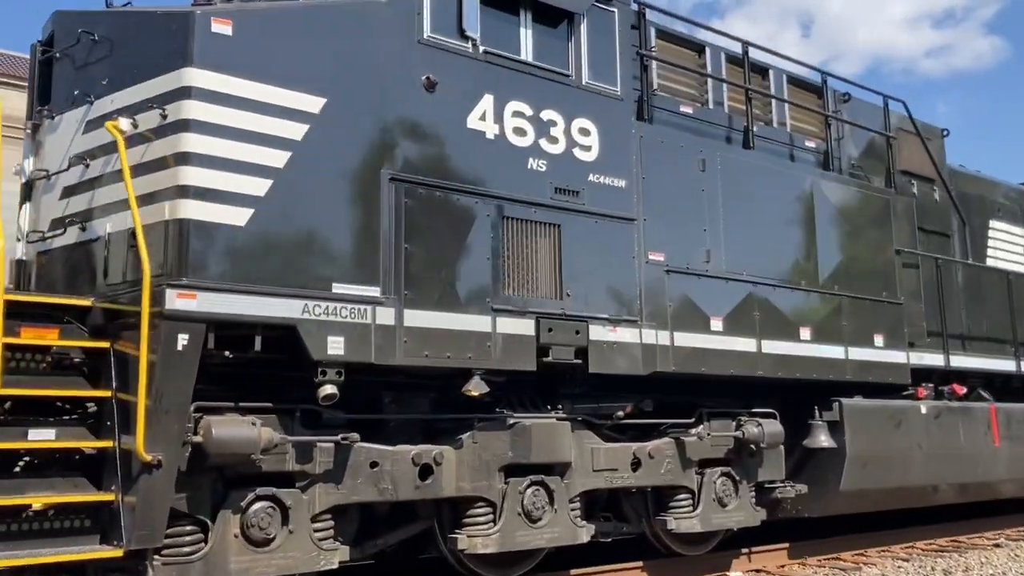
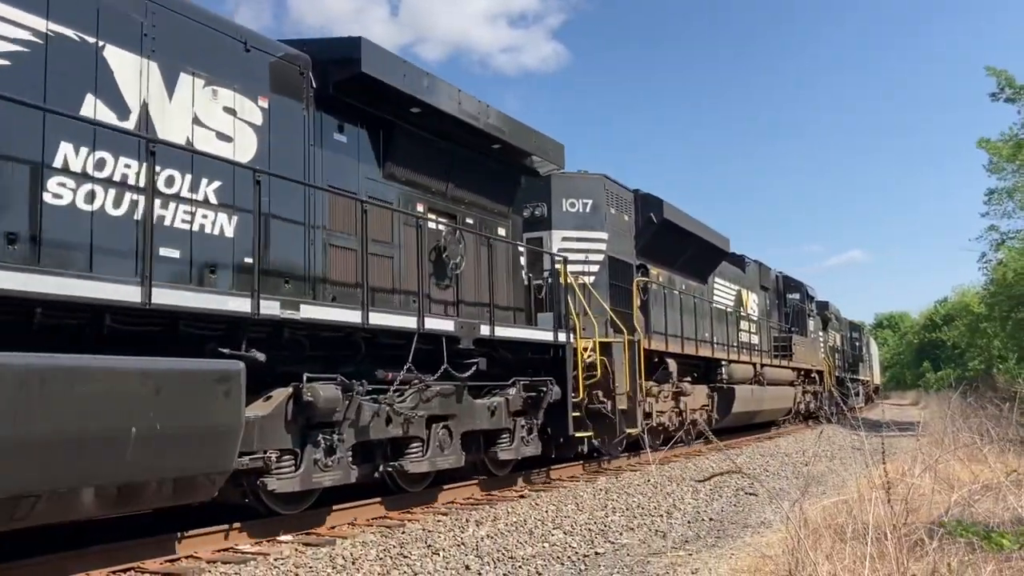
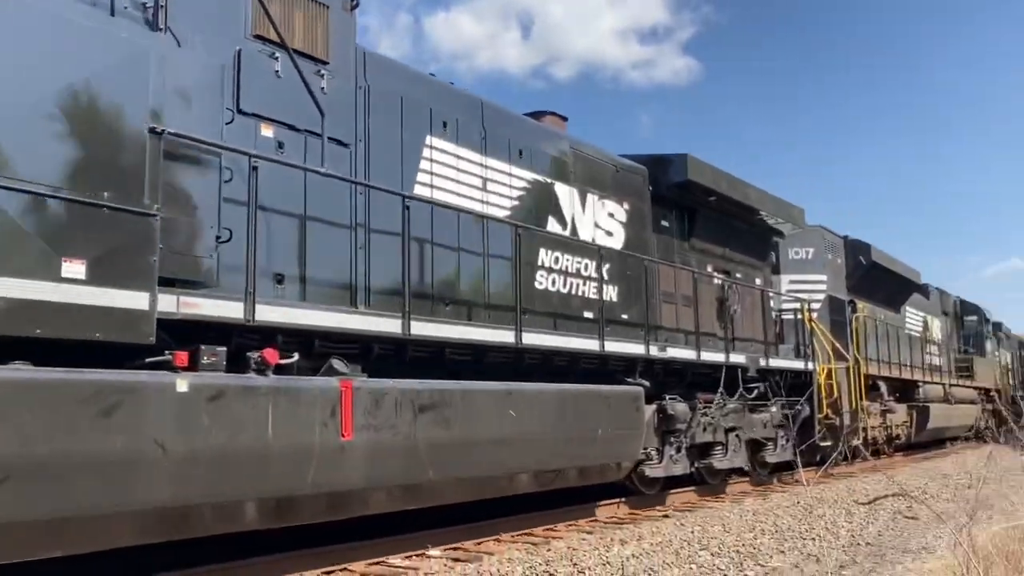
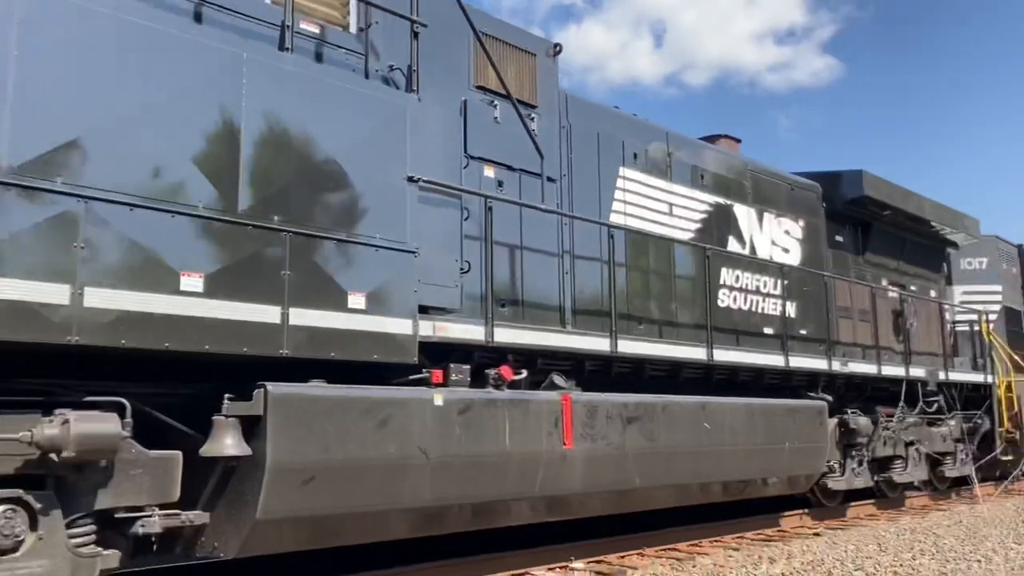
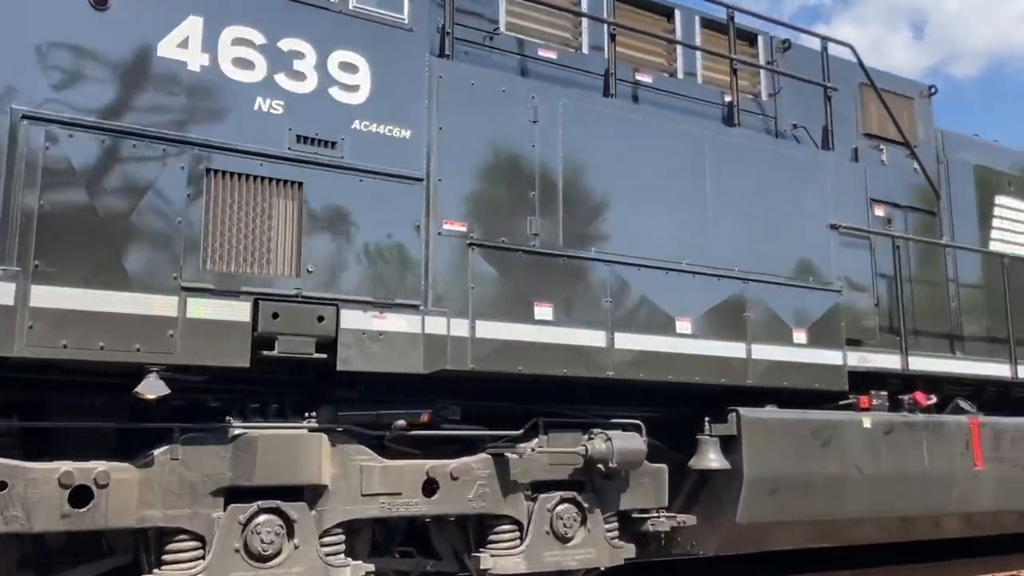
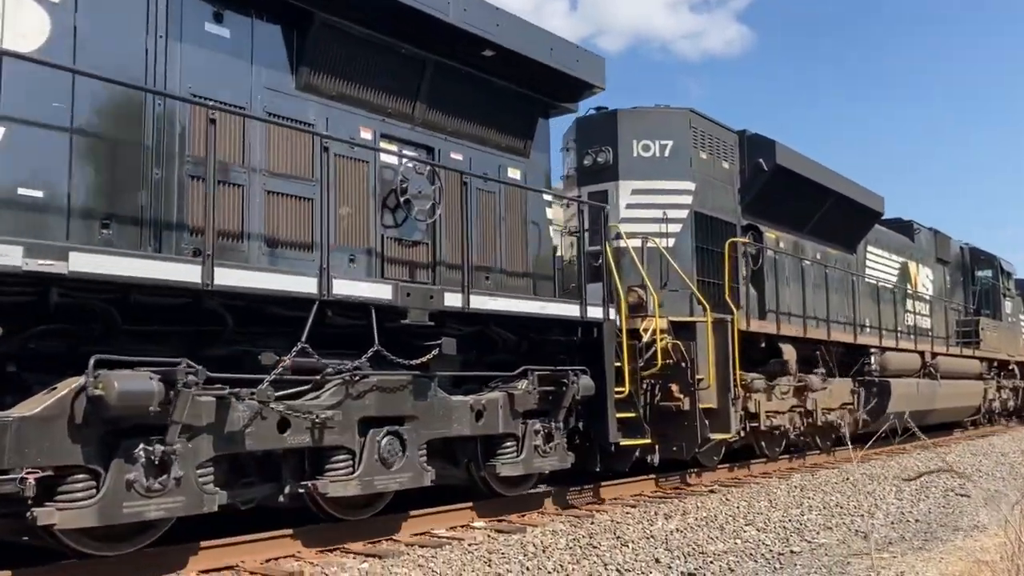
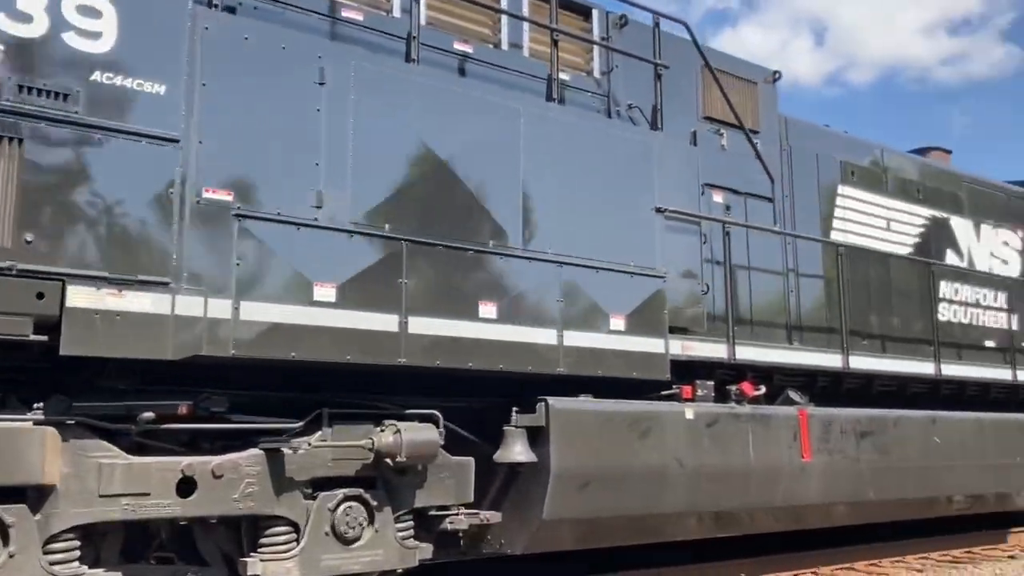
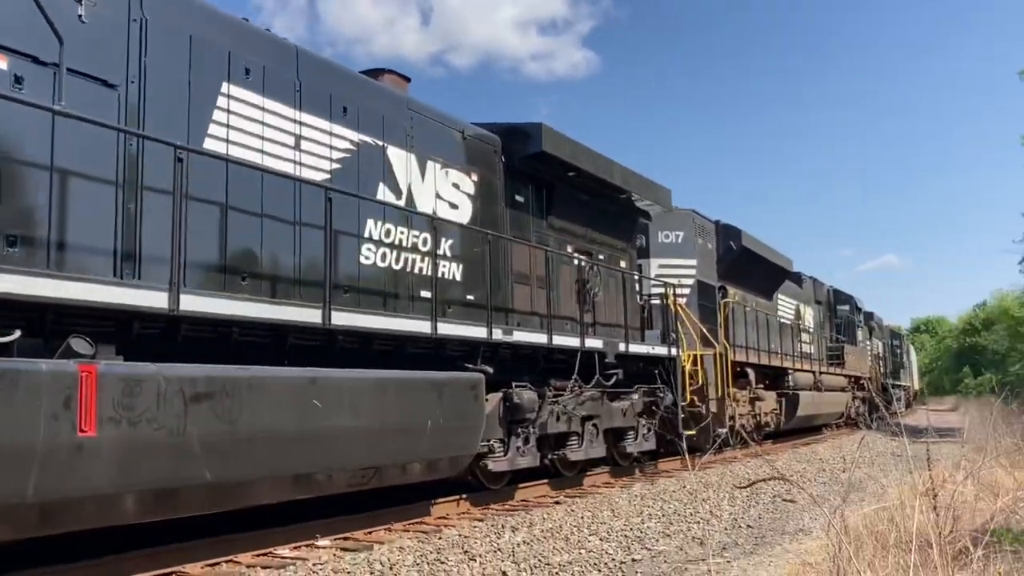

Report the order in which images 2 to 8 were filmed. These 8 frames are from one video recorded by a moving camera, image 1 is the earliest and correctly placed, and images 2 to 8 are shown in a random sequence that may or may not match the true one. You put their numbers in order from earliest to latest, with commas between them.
5, 7, 4, 3, 8, 2, 6
